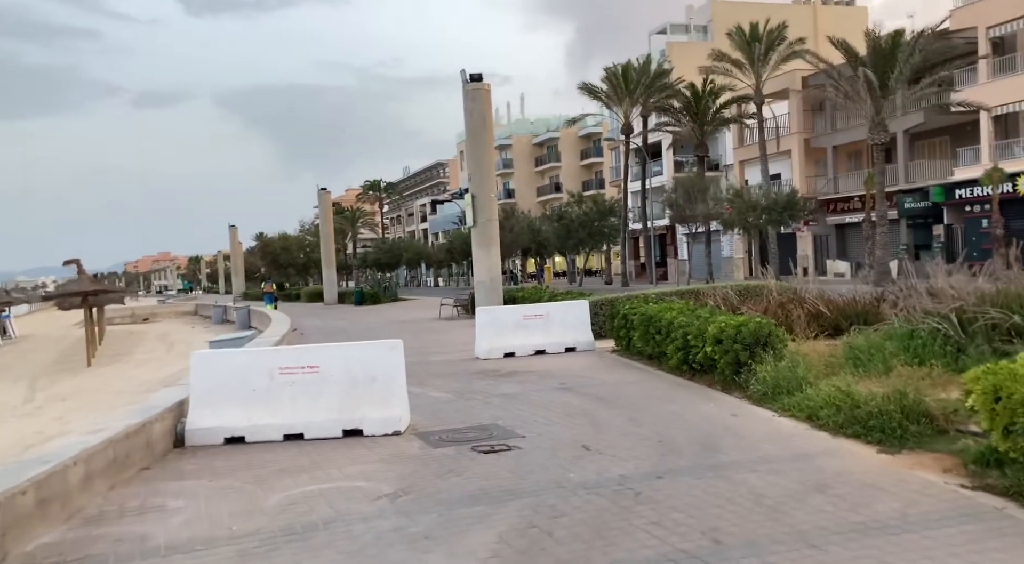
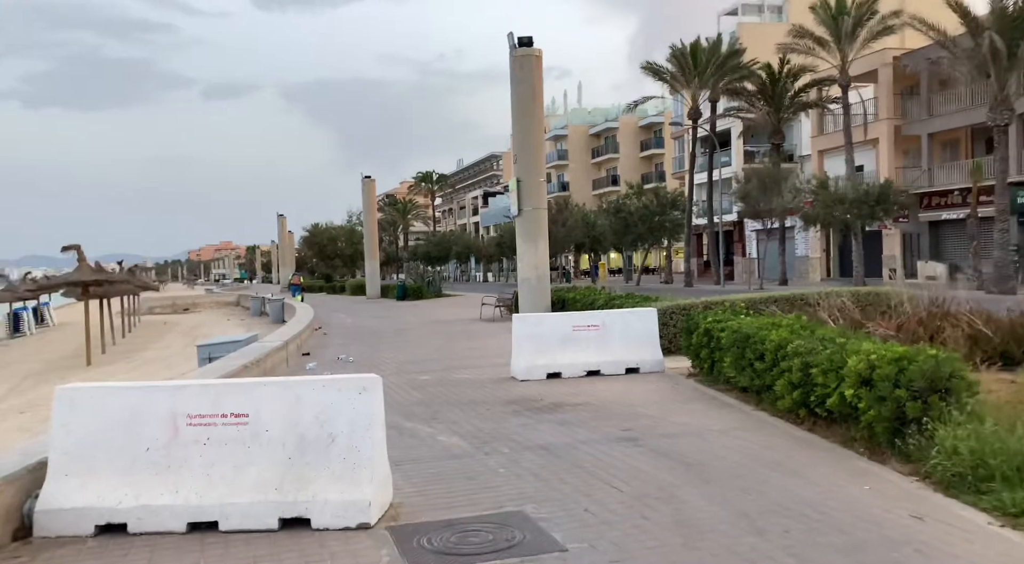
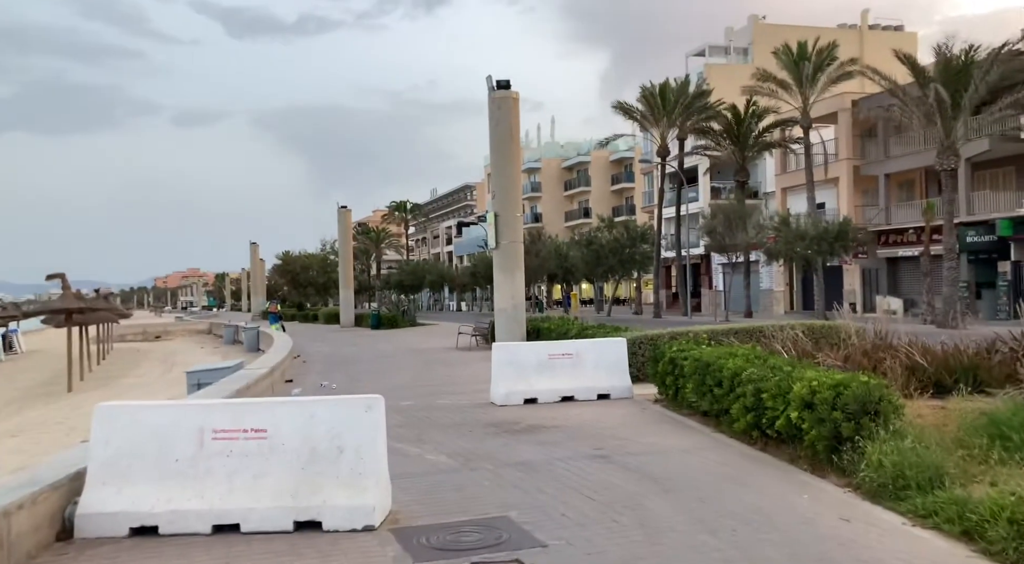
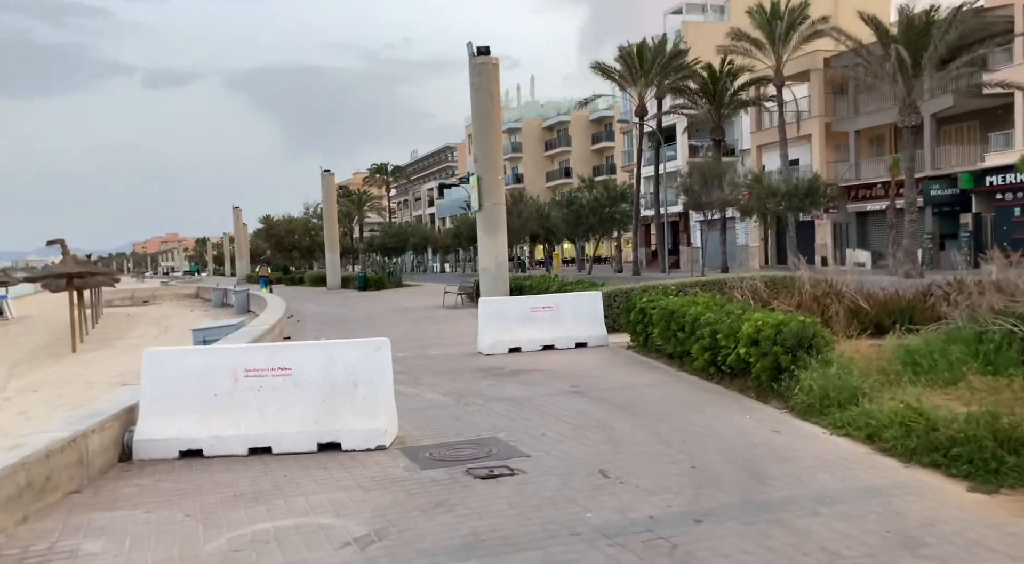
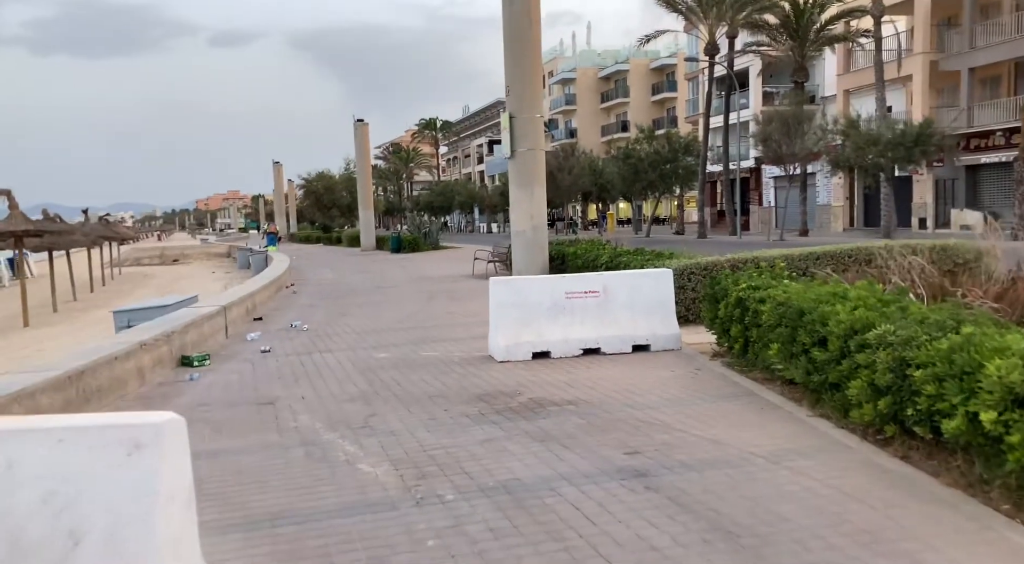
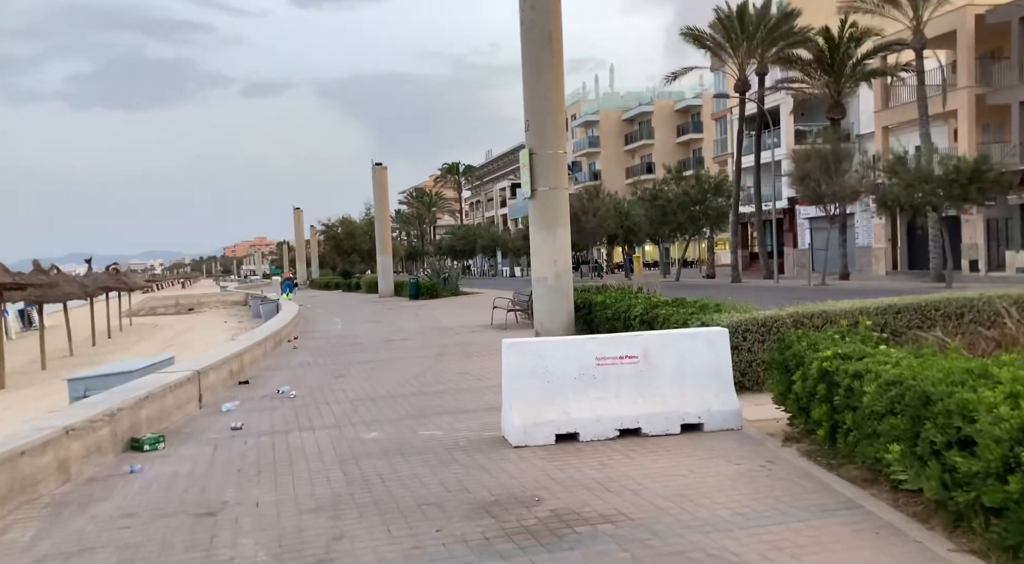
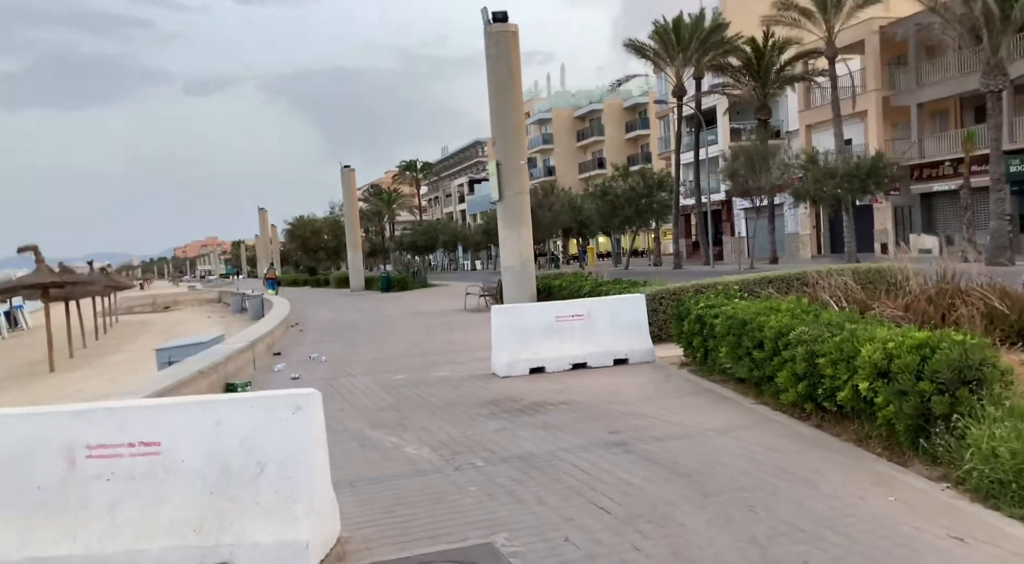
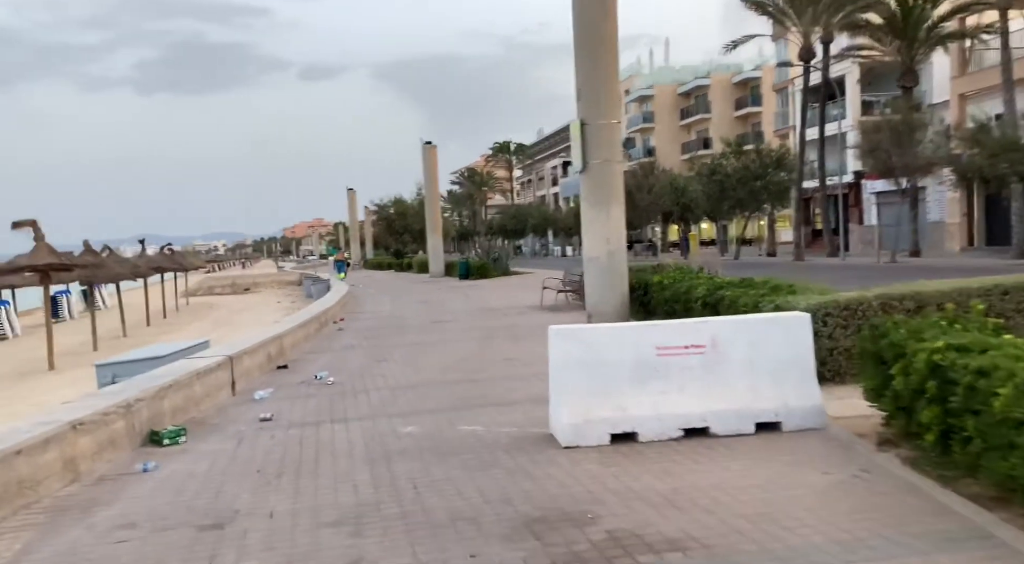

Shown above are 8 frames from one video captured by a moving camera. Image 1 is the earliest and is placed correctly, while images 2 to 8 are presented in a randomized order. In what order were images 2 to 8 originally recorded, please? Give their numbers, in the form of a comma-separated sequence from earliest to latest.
4, 3, 2, 7, 5, 6, 8
